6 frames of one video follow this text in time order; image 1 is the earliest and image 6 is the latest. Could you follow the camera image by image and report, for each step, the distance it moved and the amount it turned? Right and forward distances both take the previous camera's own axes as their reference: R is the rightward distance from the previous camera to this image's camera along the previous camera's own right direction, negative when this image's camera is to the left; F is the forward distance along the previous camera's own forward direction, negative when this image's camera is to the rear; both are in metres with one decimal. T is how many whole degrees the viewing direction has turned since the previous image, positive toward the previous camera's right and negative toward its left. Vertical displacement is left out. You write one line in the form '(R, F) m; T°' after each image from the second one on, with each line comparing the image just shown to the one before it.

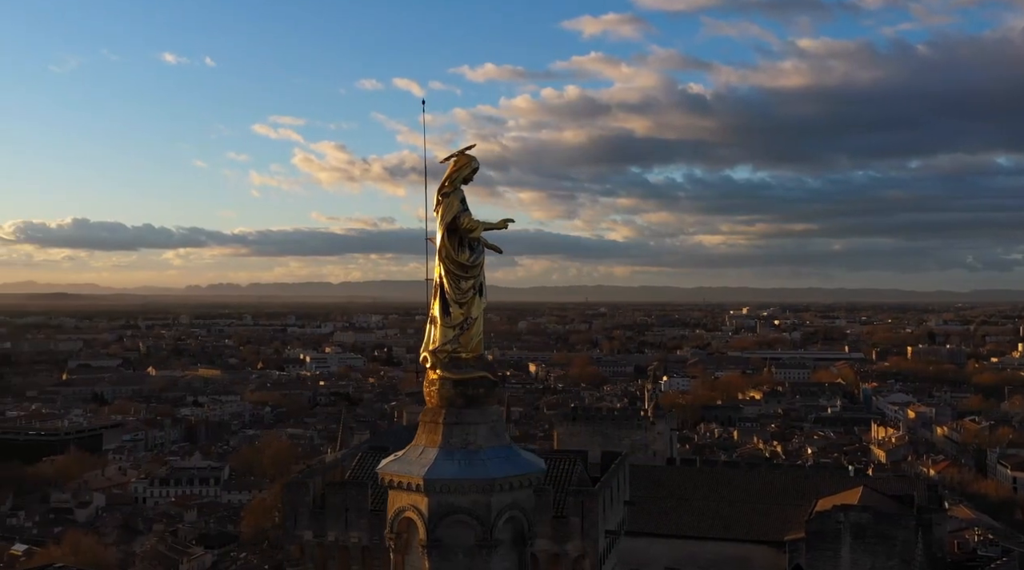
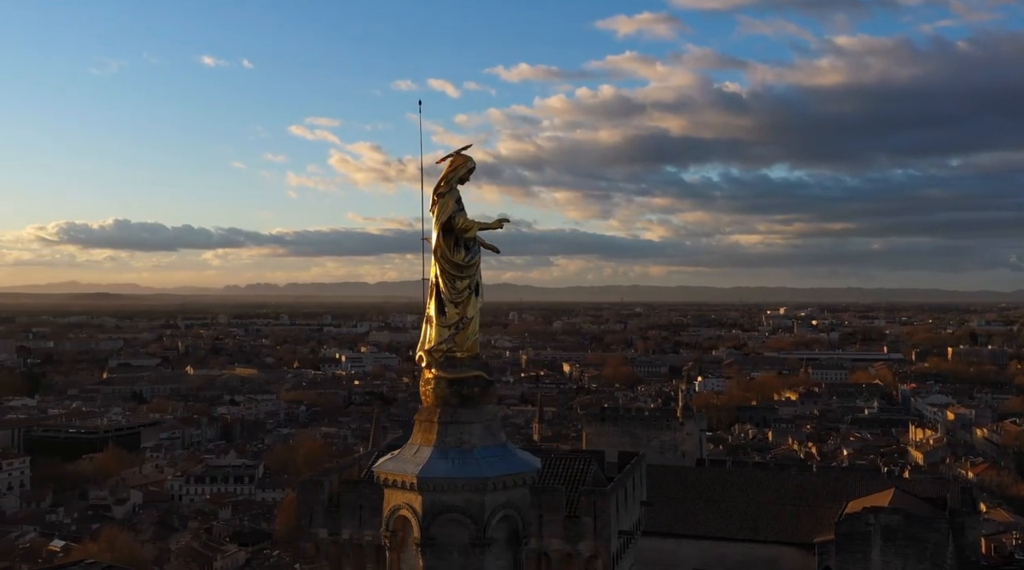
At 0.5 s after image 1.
(+0.3, 0.0) m; -2°
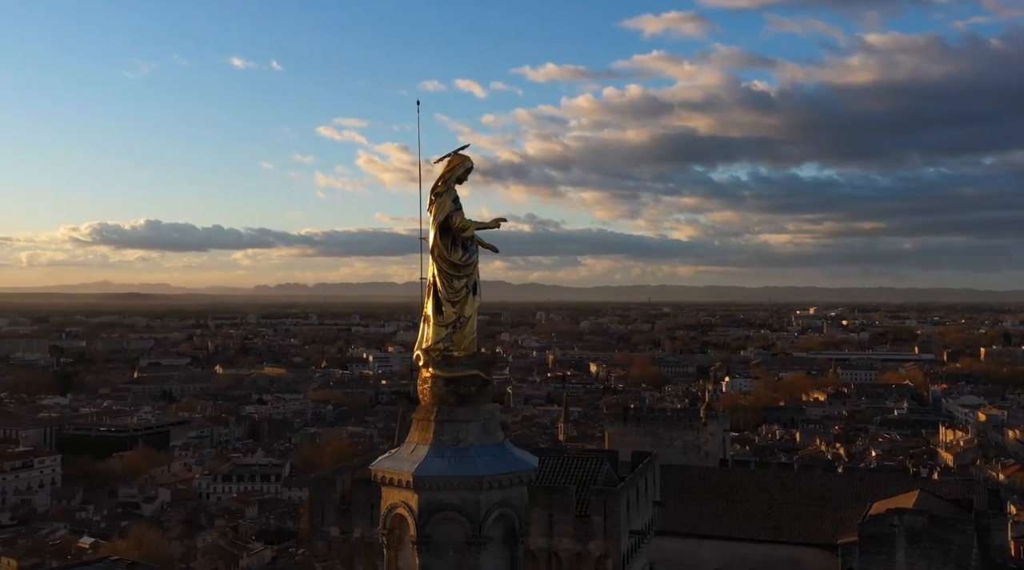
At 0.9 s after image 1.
(+0.2, 0.0) m; -2°
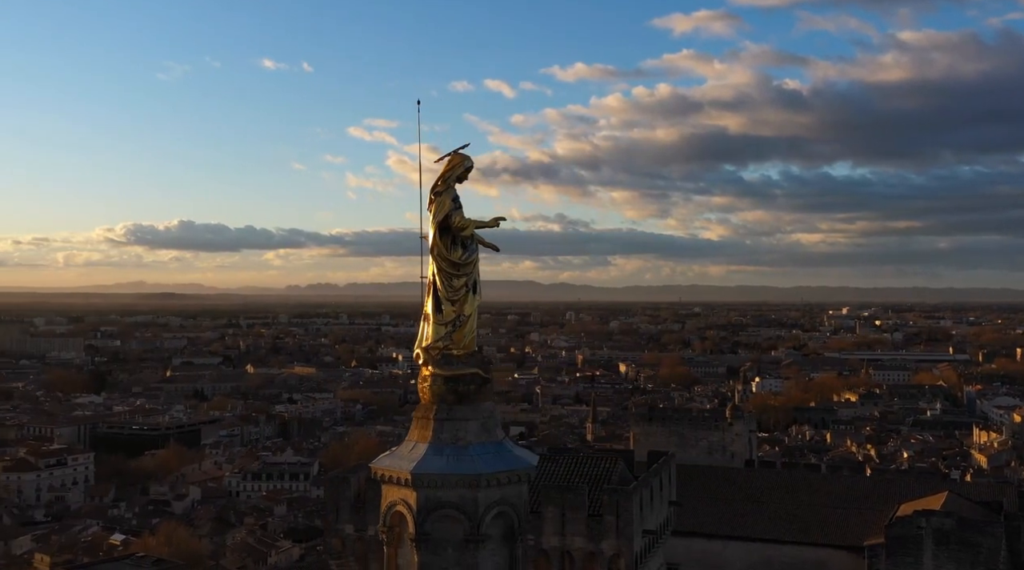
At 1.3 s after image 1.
(+0.2, 0.0) m; -2°
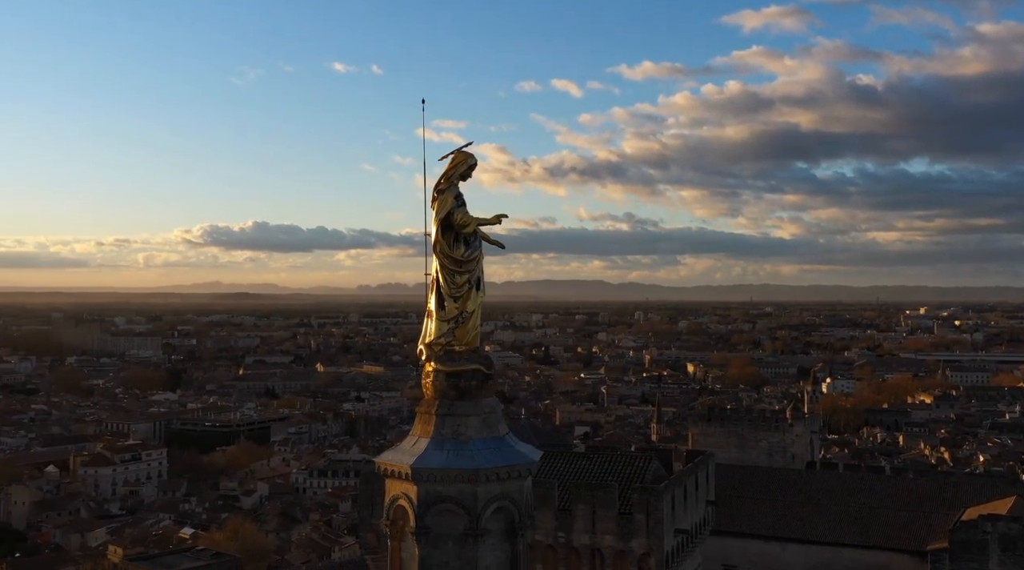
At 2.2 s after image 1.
(+0.5, 0.0) m; -4°
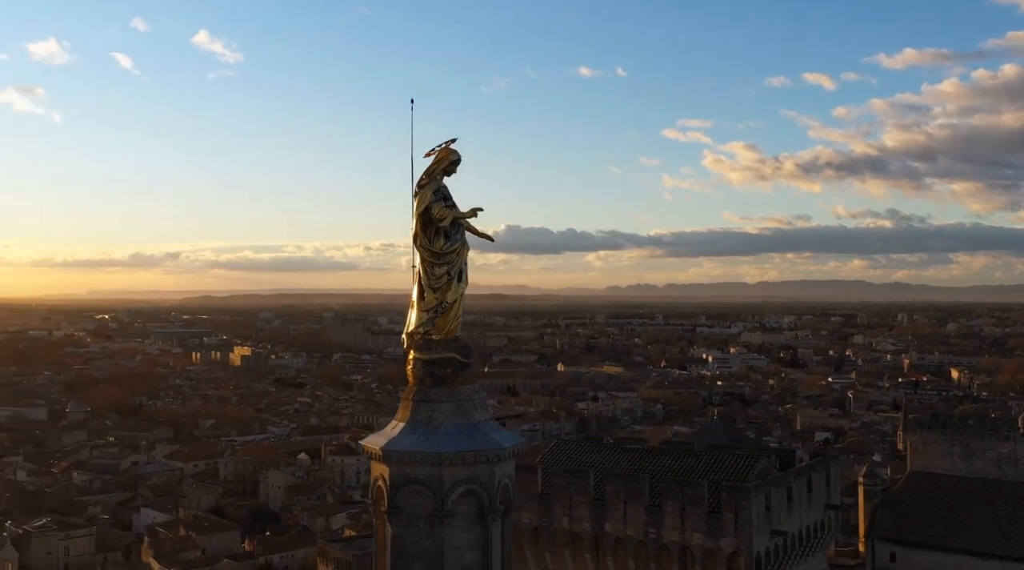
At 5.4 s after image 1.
(+2.2, +0.1) m; -14°
